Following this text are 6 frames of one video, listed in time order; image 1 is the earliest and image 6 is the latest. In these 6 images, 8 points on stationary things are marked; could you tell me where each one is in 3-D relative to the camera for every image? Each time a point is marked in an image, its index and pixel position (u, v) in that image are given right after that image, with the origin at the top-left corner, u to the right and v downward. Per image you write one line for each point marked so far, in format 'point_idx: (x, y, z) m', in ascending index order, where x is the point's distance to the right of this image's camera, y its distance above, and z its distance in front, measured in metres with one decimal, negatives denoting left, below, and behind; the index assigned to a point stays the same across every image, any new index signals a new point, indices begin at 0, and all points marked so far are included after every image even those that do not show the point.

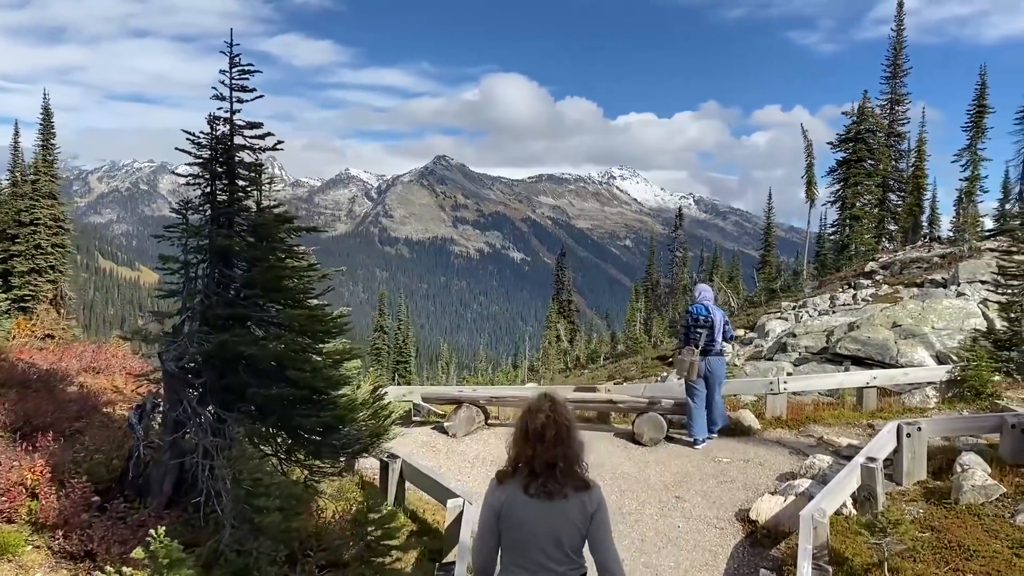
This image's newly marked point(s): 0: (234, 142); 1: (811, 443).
0: (-3.4, +1.8, +7.7) m
1: (+5.6, -2.9, +11.8) m
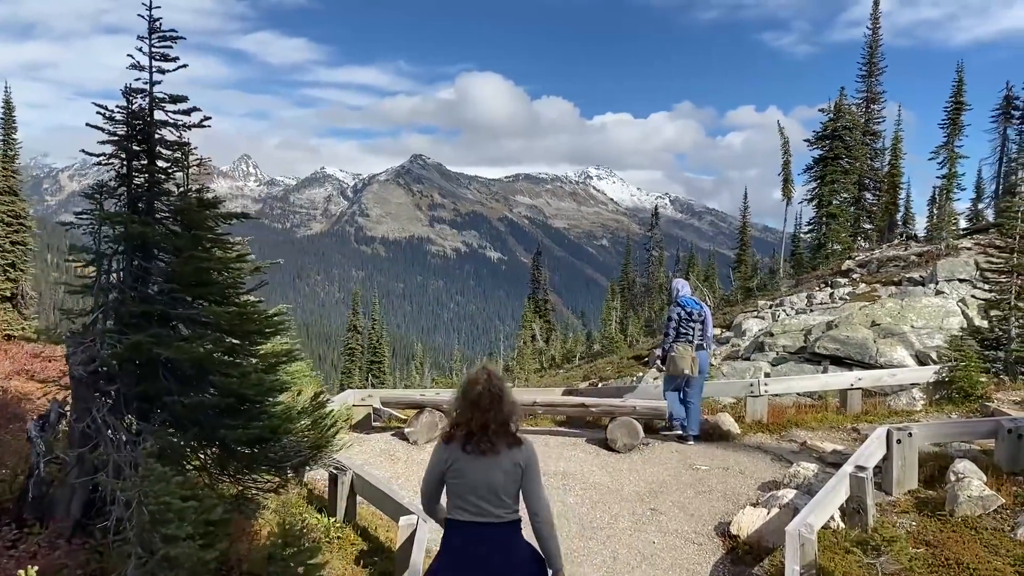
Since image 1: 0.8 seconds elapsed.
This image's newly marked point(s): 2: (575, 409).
0: (-3.8, +1.8, +6.7) m
1: (+5.0, -2.9, +11.1) m
2: (+1.3, -2.4, +12.3) m
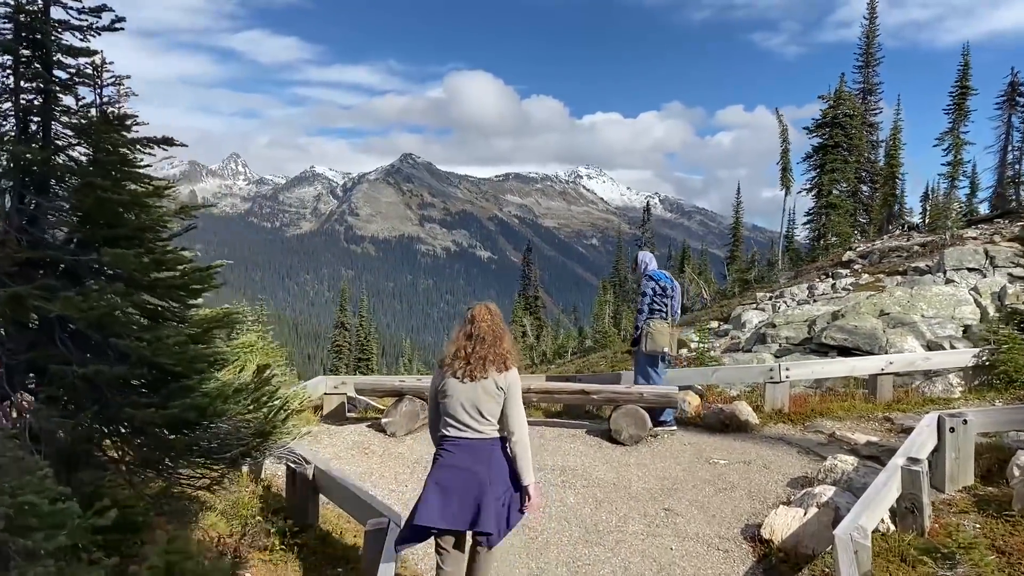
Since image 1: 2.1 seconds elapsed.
0: (-3.9, +2.3, +5.3) m
1: (+4.9, -2.4, +9.8) m
2: (+1.1, -1.9, +11.0) m
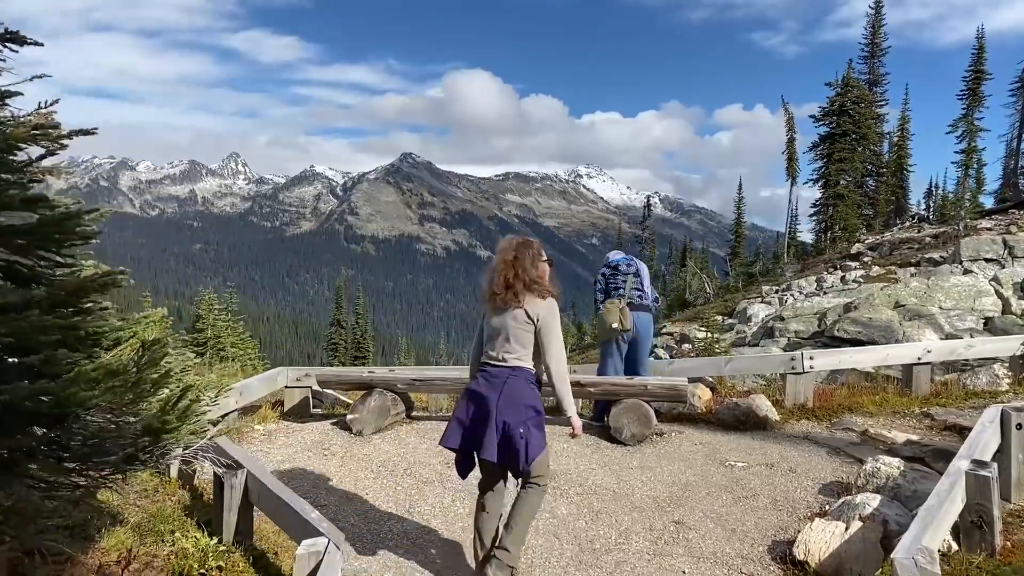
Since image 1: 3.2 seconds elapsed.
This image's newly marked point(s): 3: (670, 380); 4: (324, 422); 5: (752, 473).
0: (-4.1, +2.6, +4.0) m
1: (+4.6, -2.1, +8.5) m
2: (+0.9, -1.6, +9.7) m
3: (+2.3, -1.3, +8.9) m
4: (-2.8, -2.0, +9.4) m
5: (+3.0, -2.3, +7.7) m
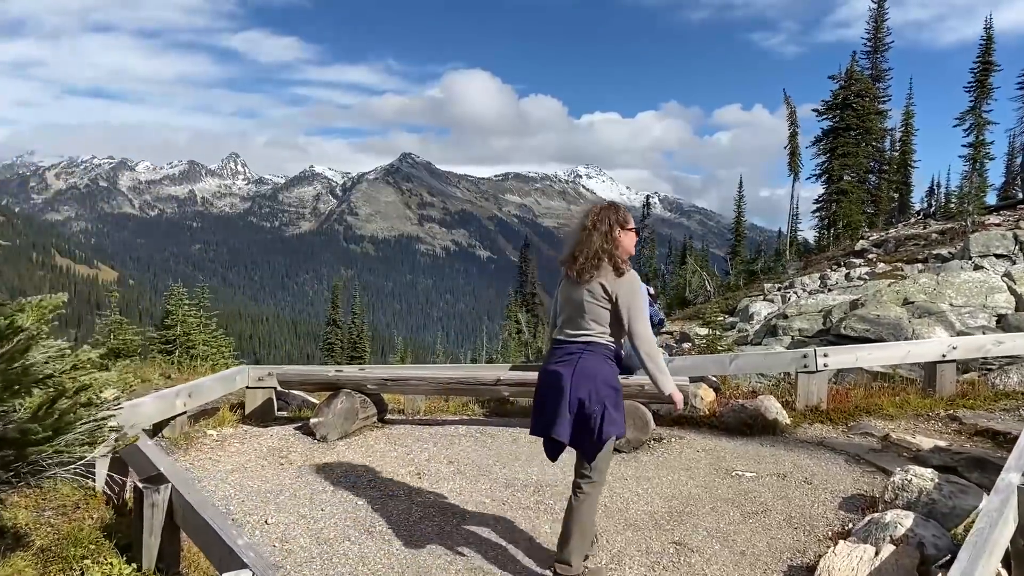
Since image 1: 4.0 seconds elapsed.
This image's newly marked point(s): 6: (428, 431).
0: (-4.3, +2.8, +3.1) m
1: (+4.4, -1.9, +7.6) m
2: (+0.6, -1.4, +8.8) m
3: (+2.0, -1.2, +8.0) m
4: (-3.1, -1.9, +8.5) m
5: (+2.7, -2.1, +6.8) m
6: (-1.1, -1.9, +8.2) m
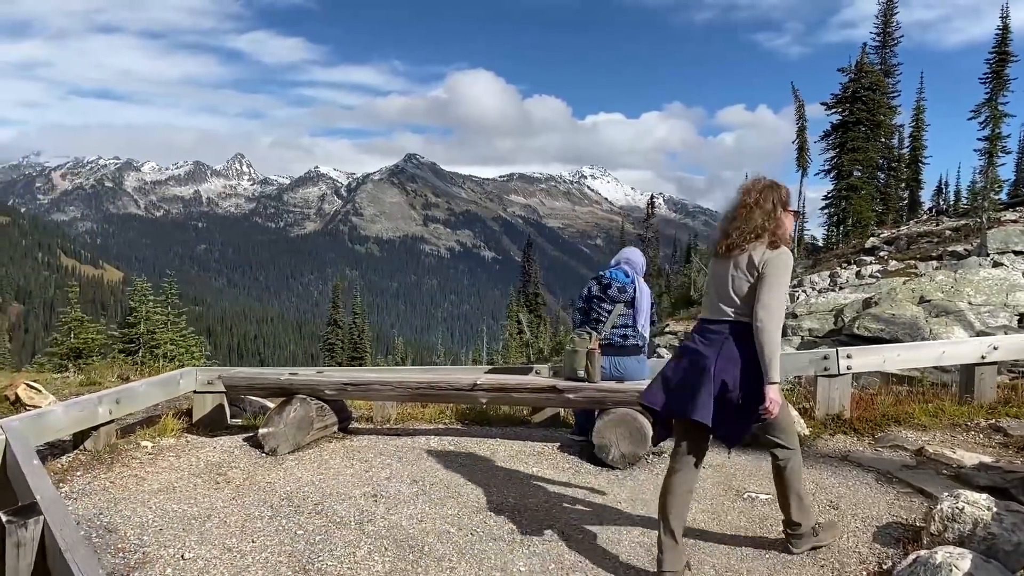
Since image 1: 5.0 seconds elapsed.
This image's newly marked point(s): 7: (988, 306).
0: (-4.6, +2.9, +2.1) m
1: (+4.2, -1.8, +6.6) m
2: (+0.4, -1.3, +7.8) m
3: (+1.8, -1.1, +7.0) m
4: (-3.3, -1.8, +7.5) m
5: (+2.5, -2.0, +5.8) m
6: (-1.4, -1.8, +7.2) m
7: (+14.4, -0.5, +18.9) m
